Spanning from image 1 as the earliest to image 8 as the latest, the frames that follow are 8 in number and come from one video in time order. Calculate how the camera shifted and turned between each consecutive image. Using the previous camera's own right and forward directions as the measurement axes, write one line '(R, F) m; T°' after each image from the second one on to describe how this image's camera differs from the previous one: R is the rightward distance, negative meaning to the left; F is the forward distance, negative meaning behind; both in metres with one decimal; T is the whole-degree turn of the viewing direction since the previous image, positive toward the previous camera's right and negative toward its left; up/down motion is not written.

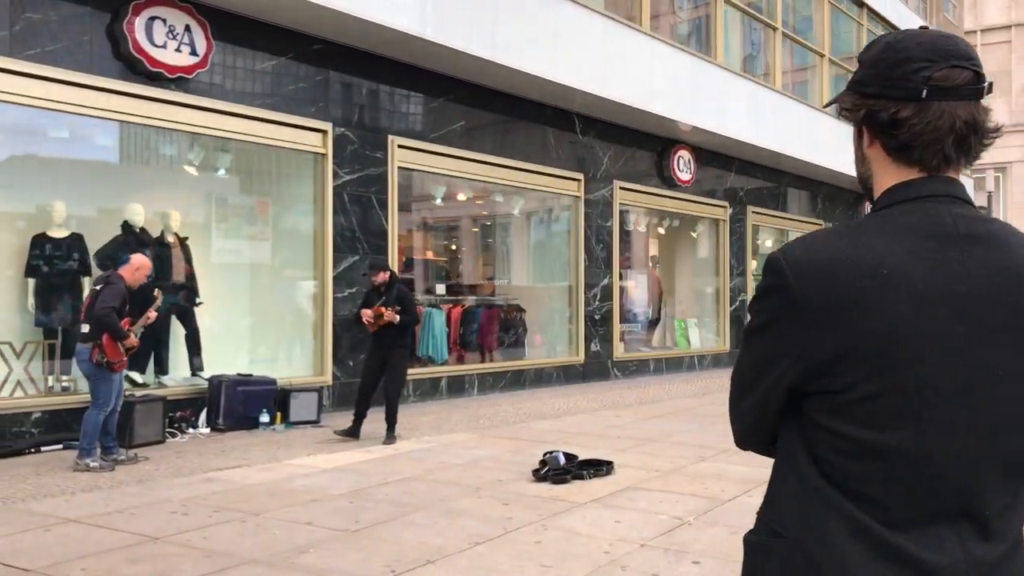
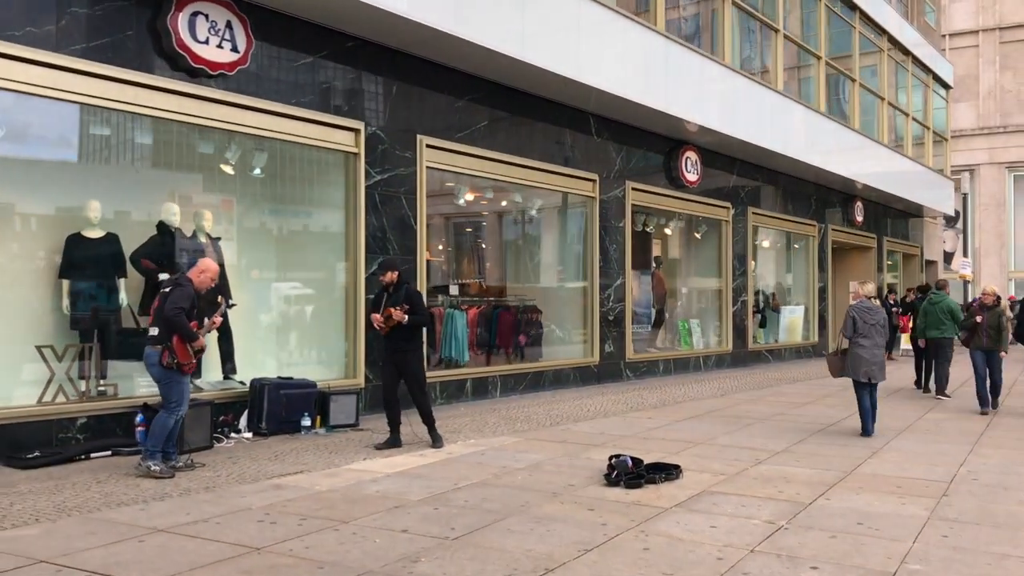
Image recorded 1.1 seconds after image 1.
(-0.7, +0.1) m; +2°
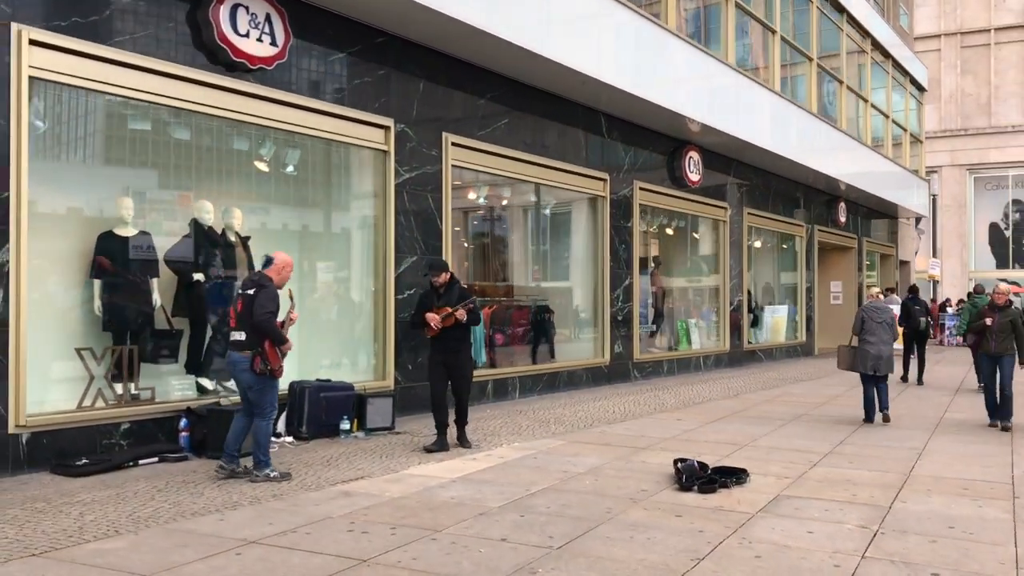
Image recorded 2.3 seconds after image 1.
(-0.7, +0.1) m; +3°
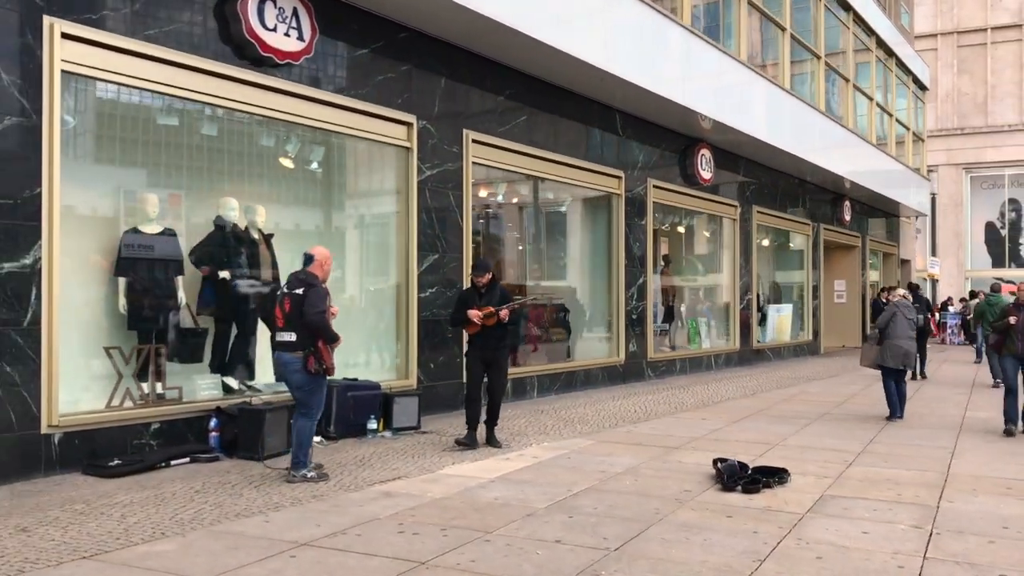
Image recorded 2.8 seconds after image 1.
(-0.3, +0.1) m; 0°
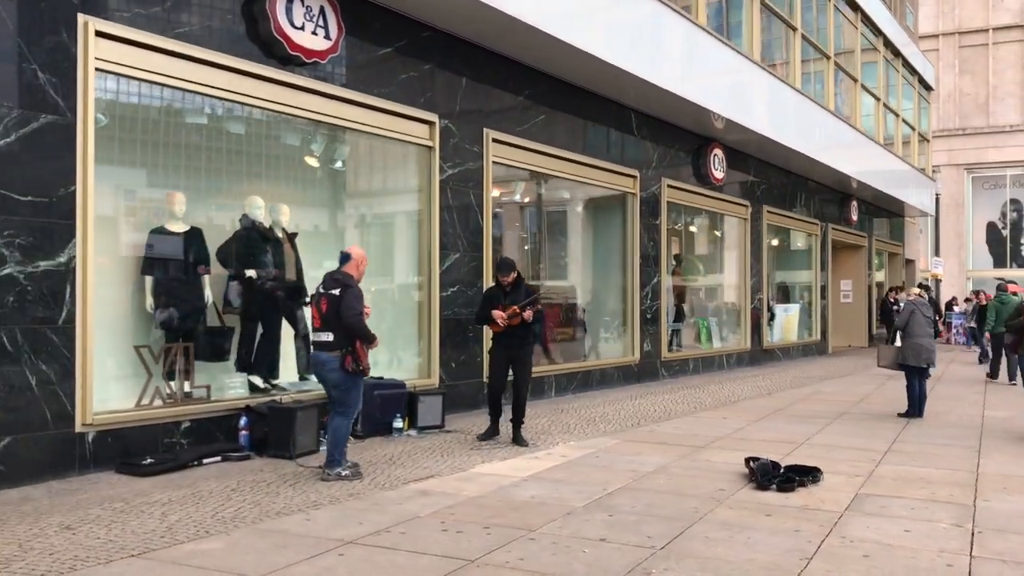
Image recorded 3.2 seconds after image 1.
(-0.2, 0.0) m; 0°
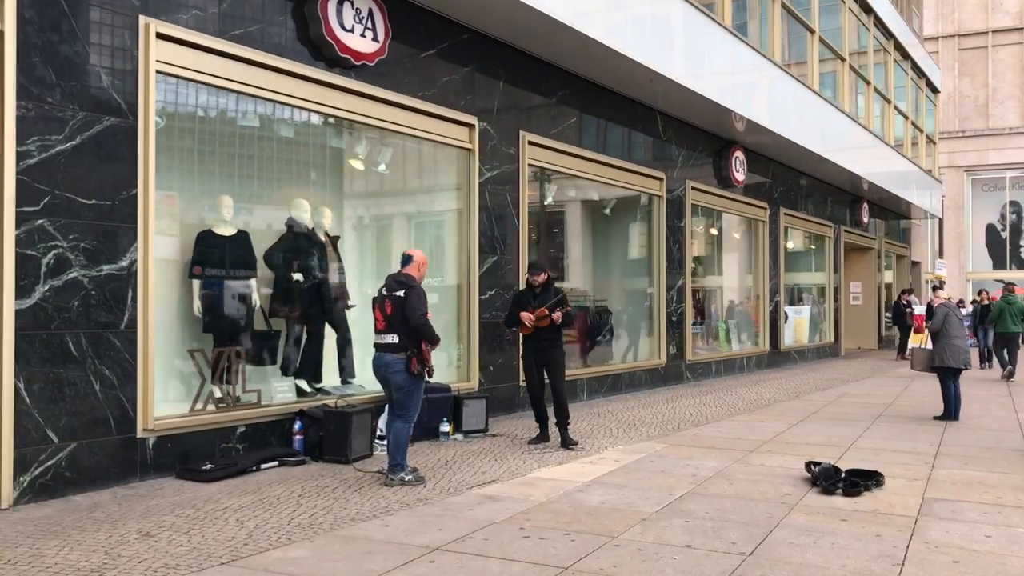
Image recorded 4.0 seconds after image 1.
(-0.5, 0.0) m; 0°
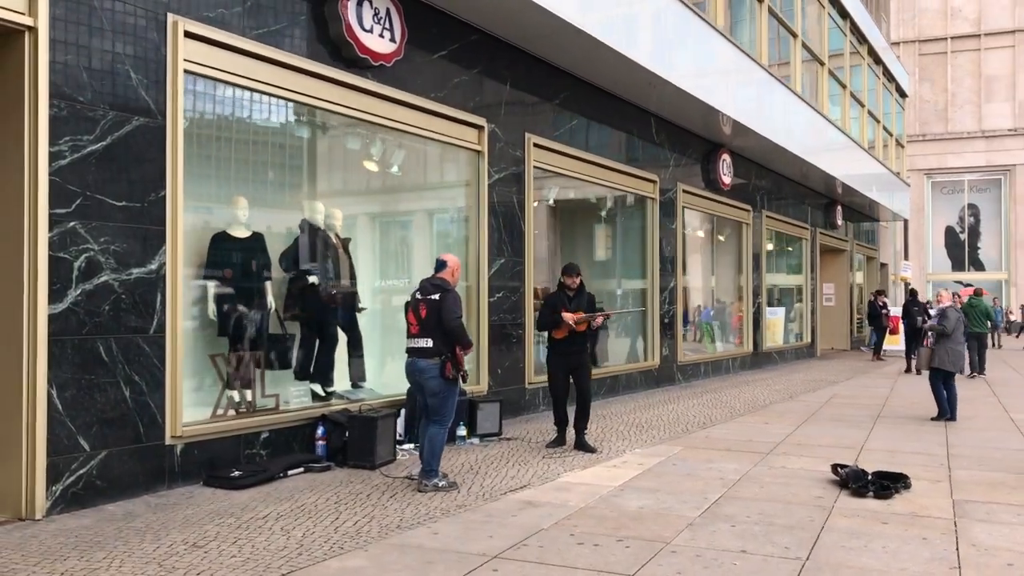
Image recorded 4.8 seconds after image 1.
(-0.5, +0.1) m; +2°
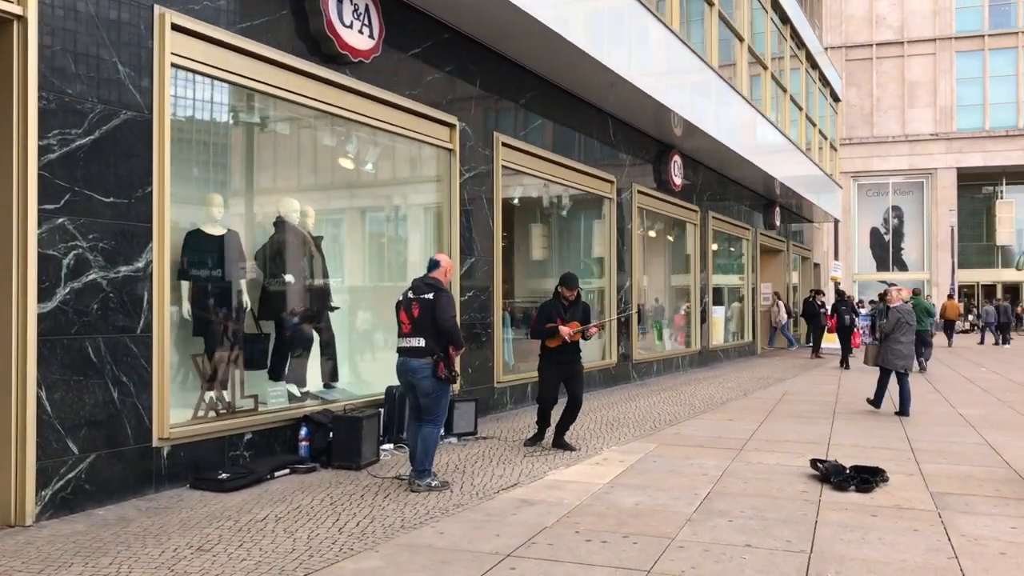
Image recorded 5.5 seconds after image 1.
(-0.4, 0.0) m; +4°
